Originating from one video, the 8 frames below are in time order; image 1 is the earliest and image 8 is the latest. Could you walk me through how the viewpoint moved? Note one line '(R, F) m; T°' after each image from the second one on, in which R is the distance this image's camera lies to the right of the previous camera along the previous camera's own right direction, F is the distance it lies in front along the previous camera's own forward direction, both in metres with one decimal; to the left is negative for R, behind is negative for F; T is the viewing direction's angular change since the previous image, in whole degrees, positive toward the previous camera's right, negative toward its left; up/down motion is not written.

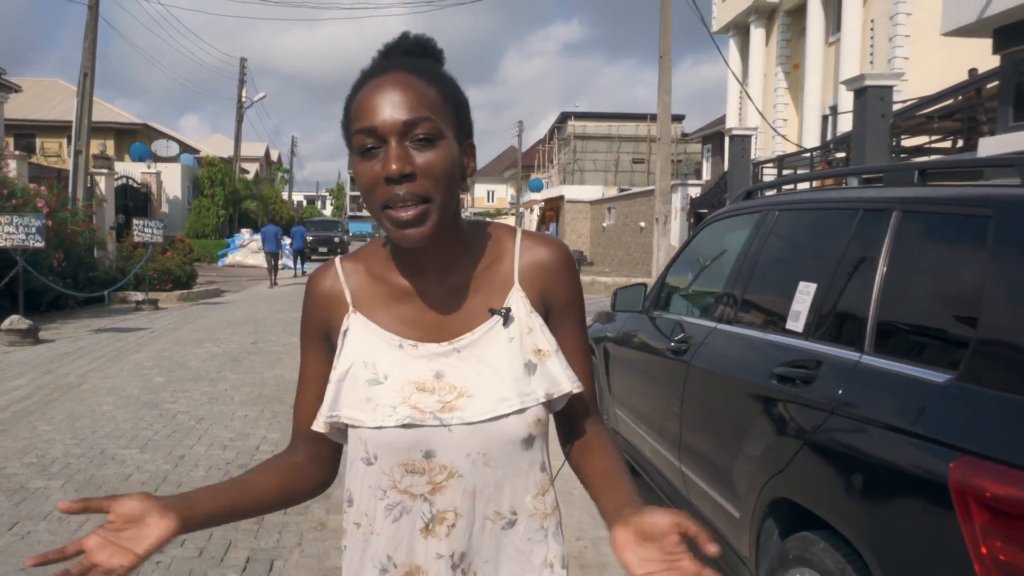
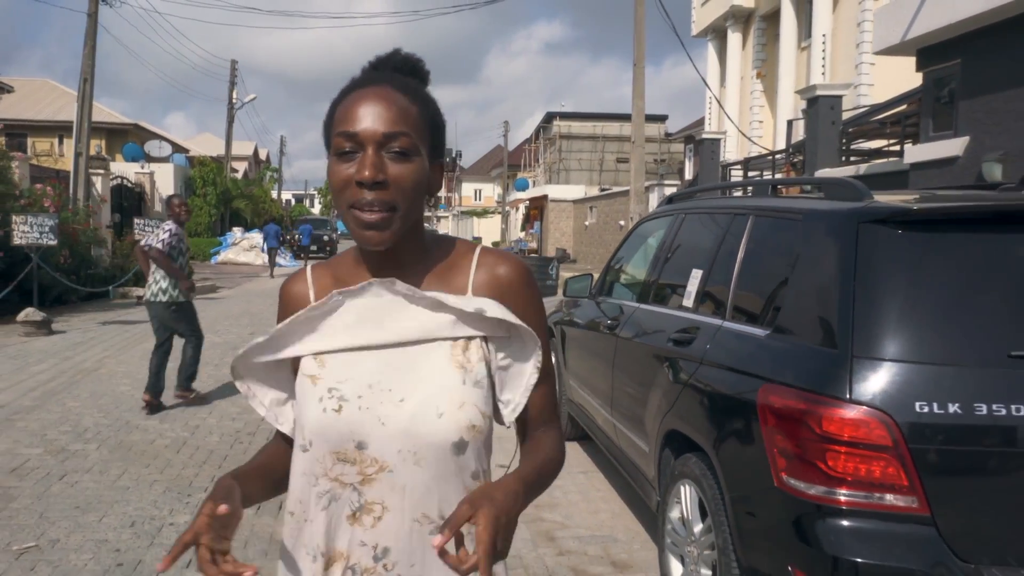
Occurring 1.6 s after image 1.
(+0.1, -0.9) m; +1°
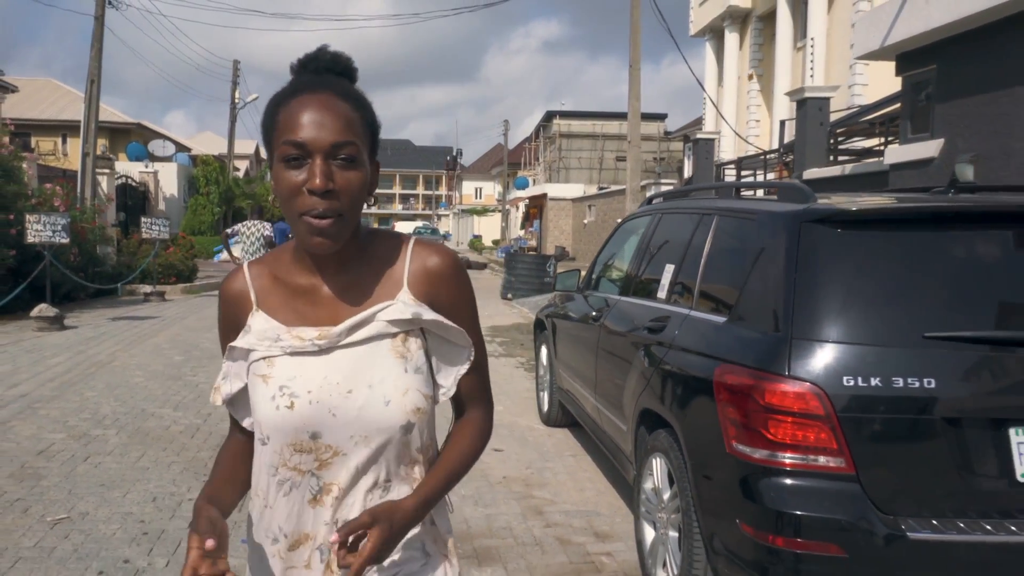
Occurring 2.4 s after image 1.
(+0.1, -0.4) m; 0°
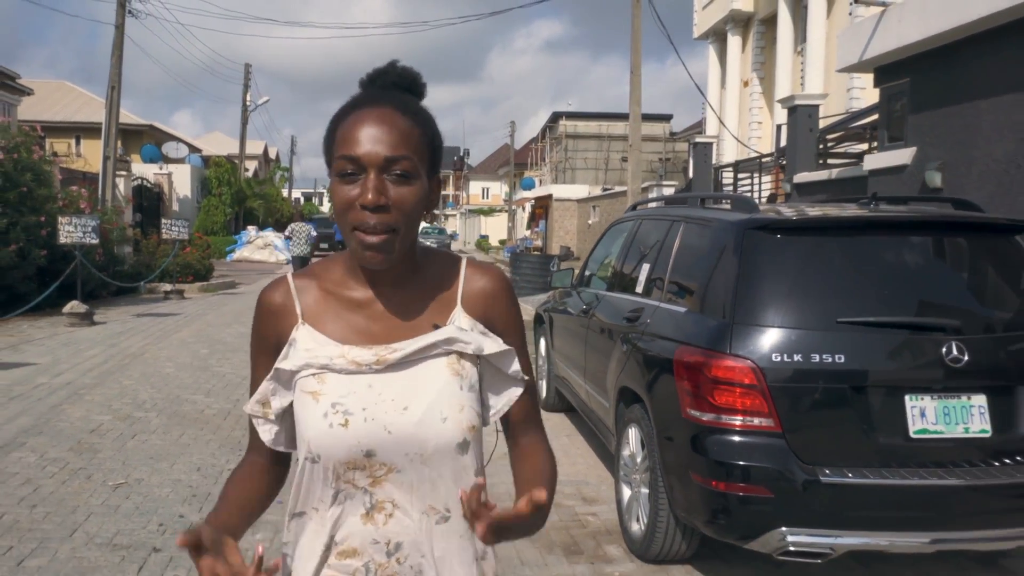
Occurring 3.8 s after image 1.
(+0.1, -0.7) m; 0°
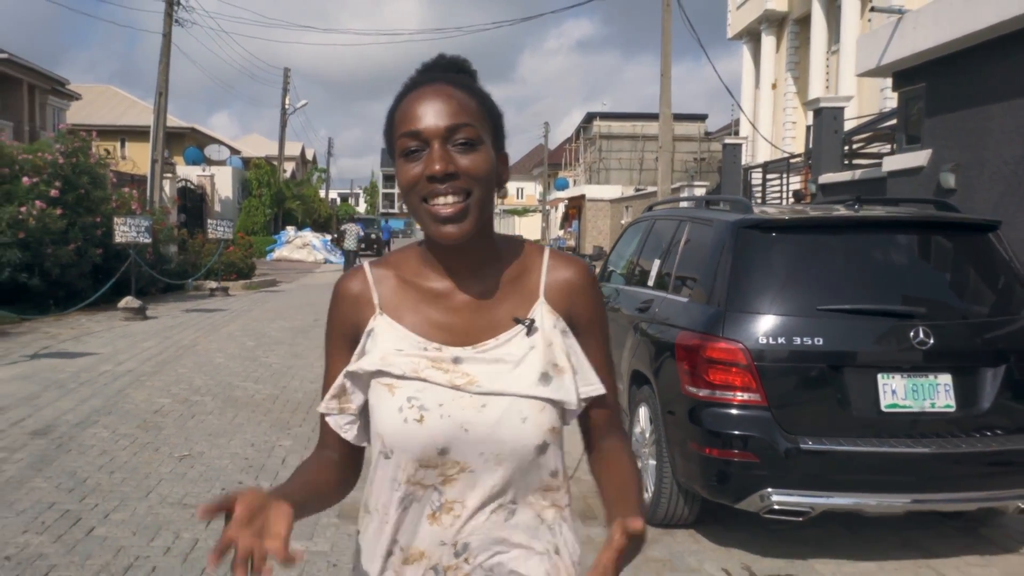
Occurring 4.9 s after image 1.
(+0.1, -0.5) m; -2°
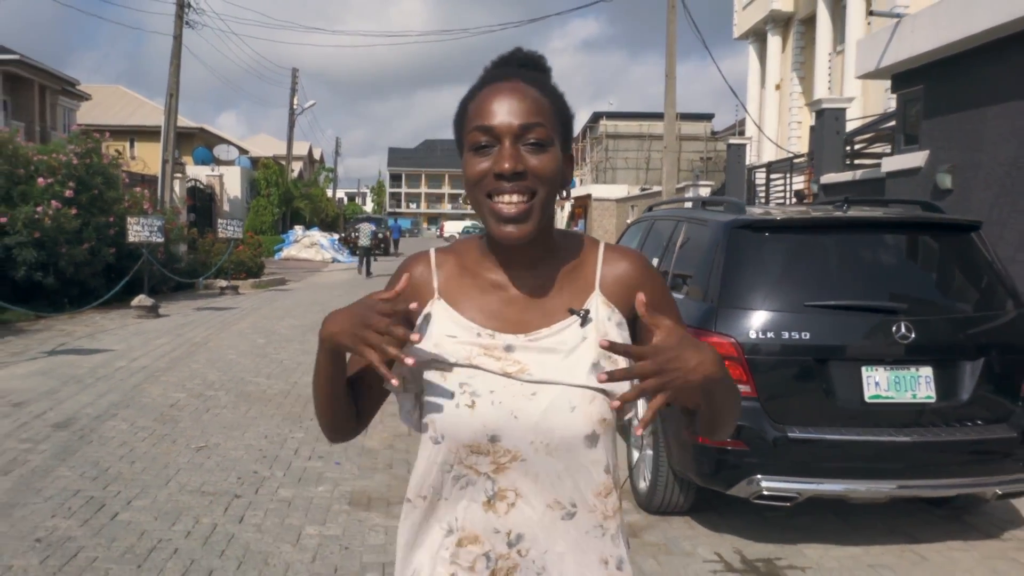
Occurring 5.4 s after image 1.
(0.0, -0.2) m; 0°
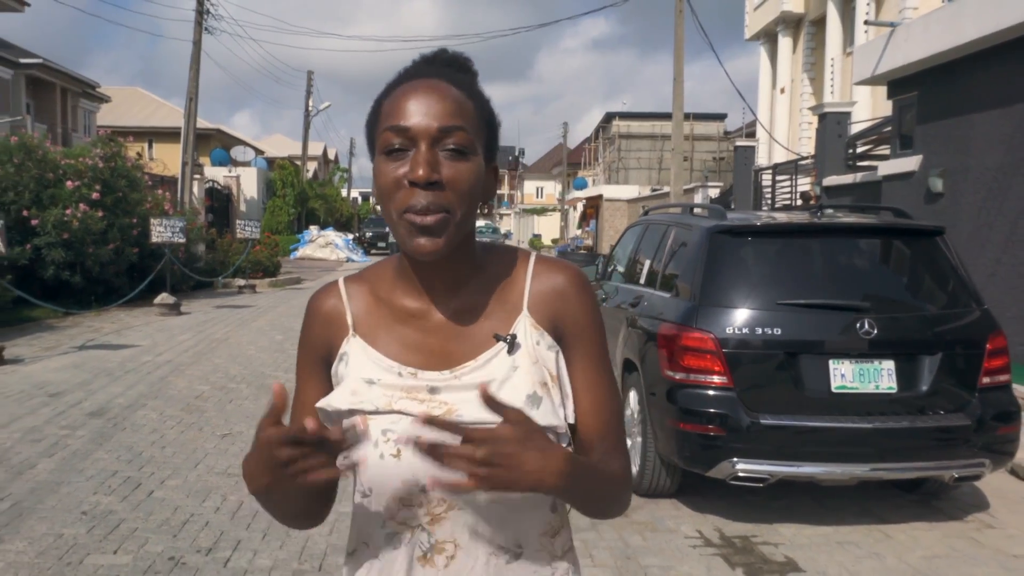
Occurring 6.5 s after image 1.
(+0.1, -0.4) m; -1°
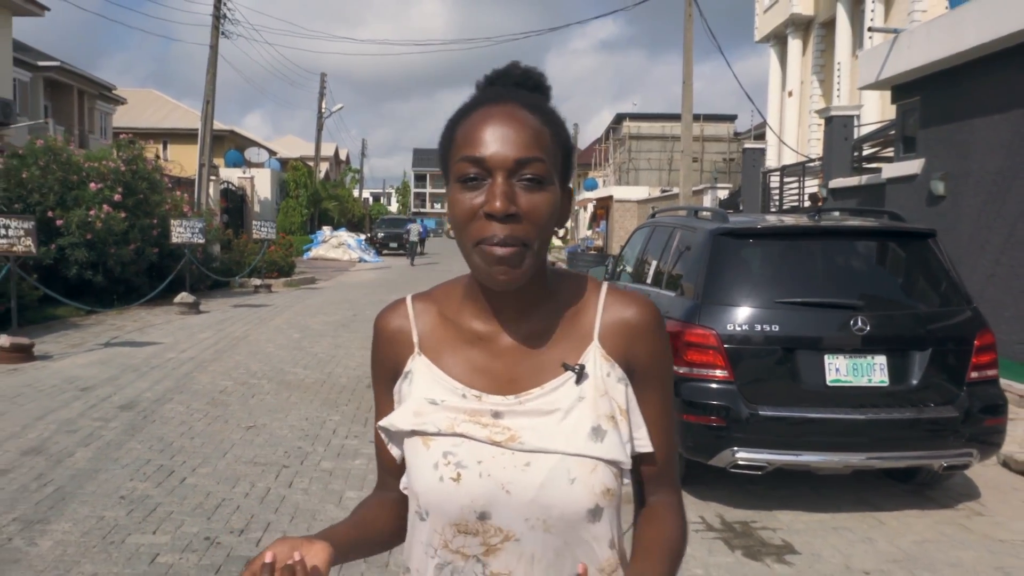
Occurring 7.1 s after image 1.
(0.0, -0.3) m; -1°
